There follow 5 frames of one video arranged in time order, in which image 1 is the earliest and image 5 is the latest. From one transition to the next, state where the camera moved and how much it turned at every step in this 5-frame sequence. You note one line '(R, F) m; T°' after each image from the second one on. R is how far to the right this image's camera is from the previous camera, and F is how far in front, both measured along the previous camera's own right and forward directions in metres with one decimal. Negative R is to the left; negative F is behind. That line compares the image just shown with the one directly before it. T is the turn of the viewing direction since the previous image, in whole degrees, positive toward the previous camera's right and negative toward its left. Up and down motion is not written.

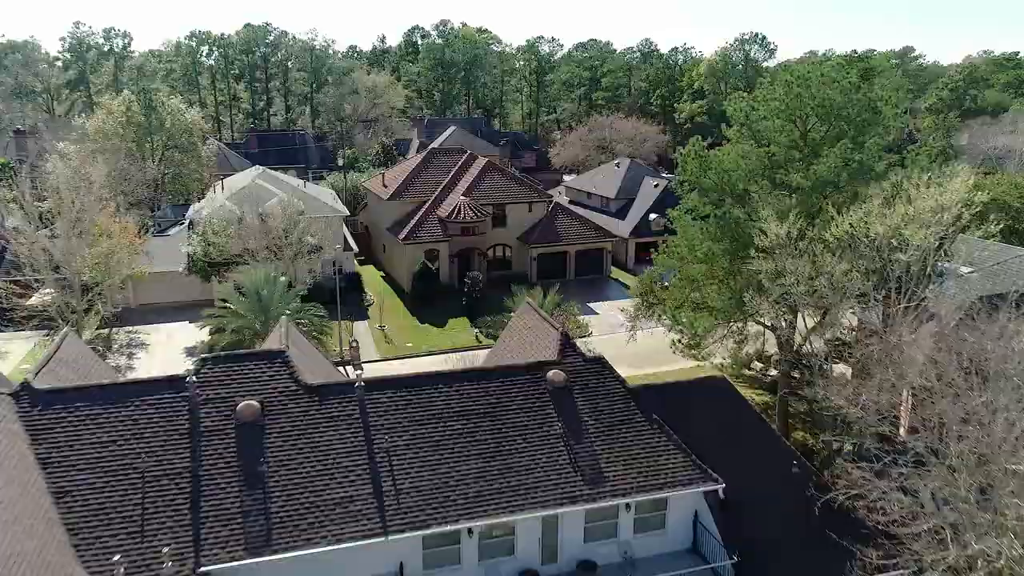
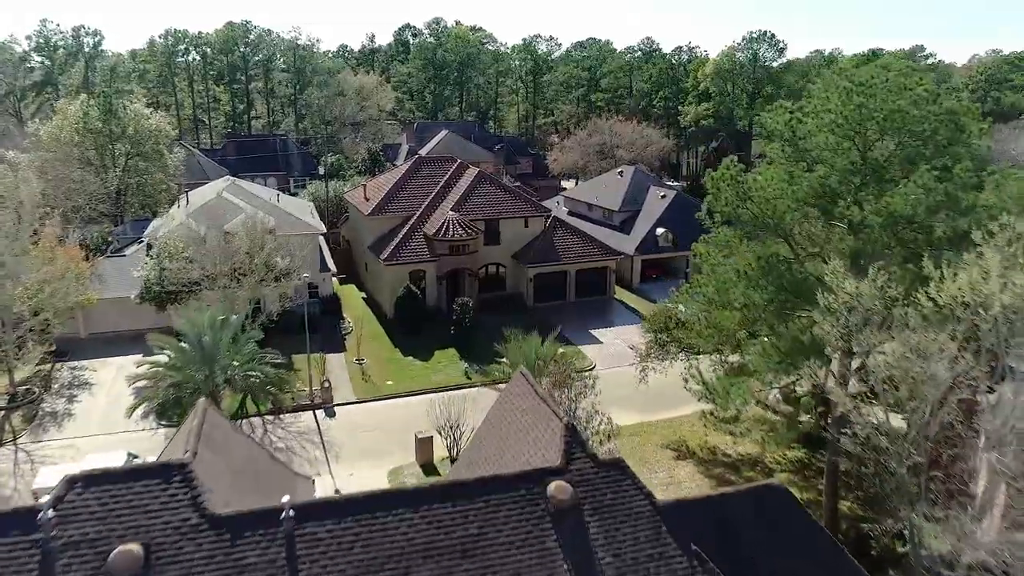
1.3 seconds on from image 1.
(+0.1, +4.0) m; 0°
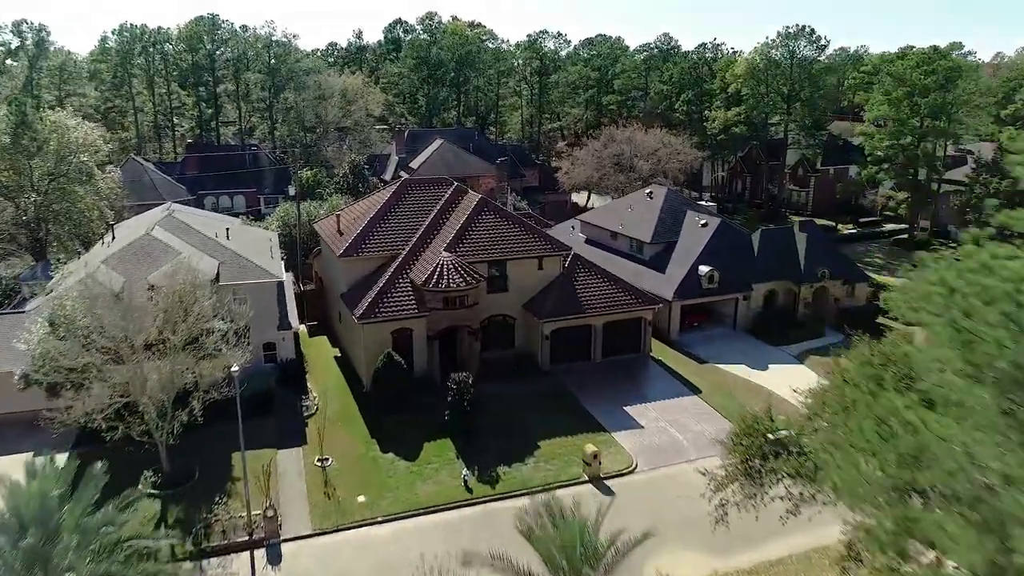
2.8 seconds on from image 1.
(-0.5, +8.3) m; 0°
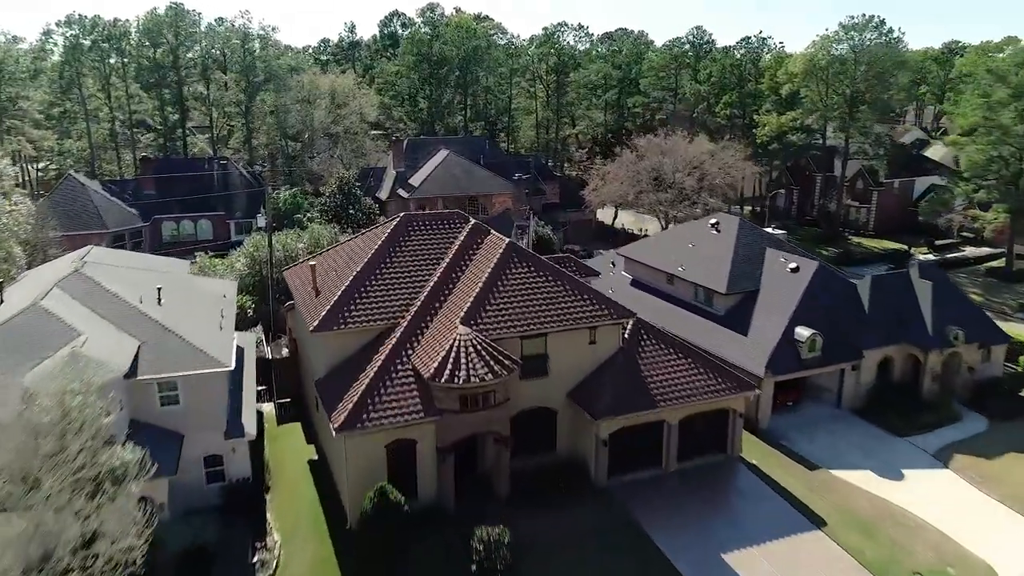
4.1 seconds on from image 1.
(-1.1, +8.9) m; 0°
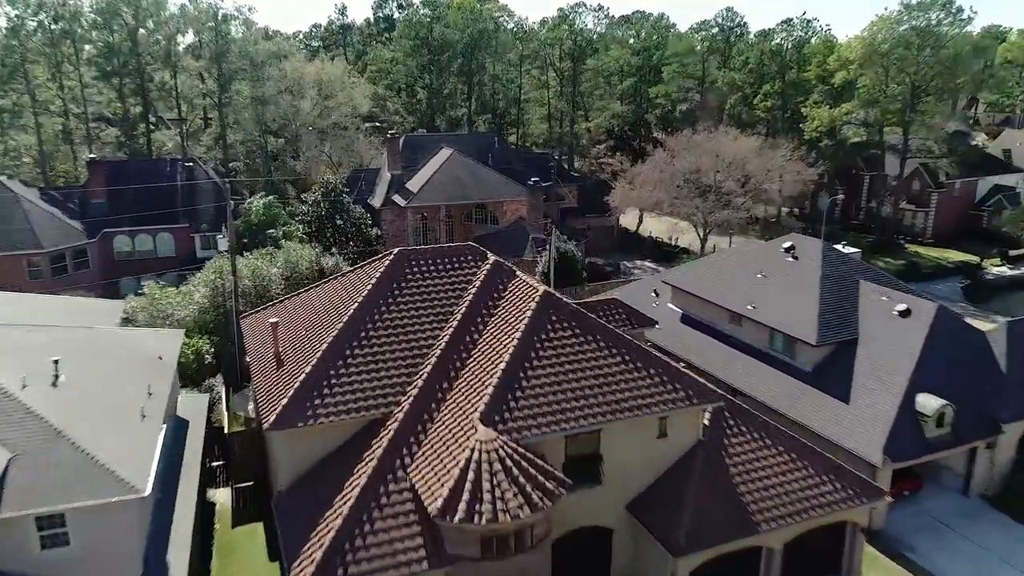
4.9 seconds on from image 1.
(-0.8, +6.7) m; 0°
